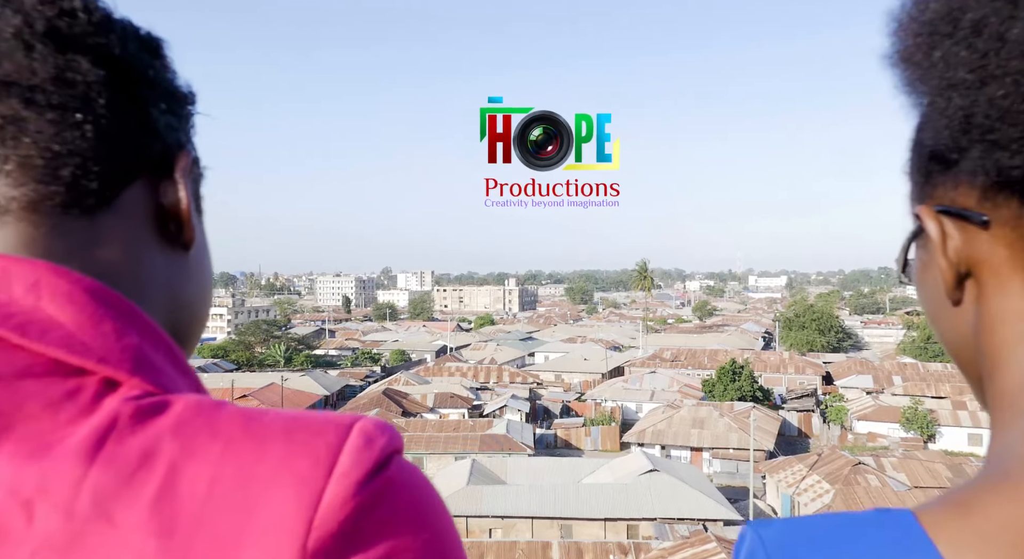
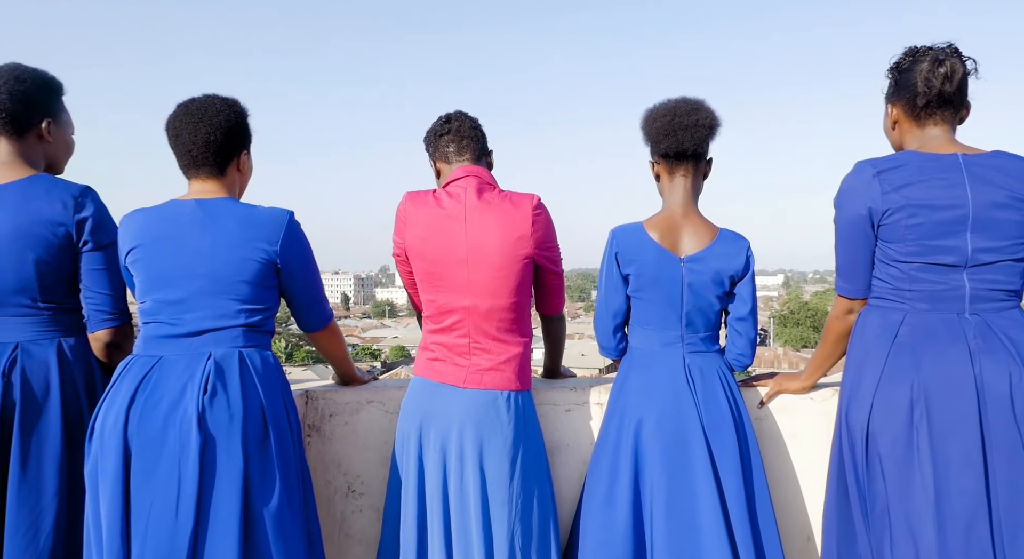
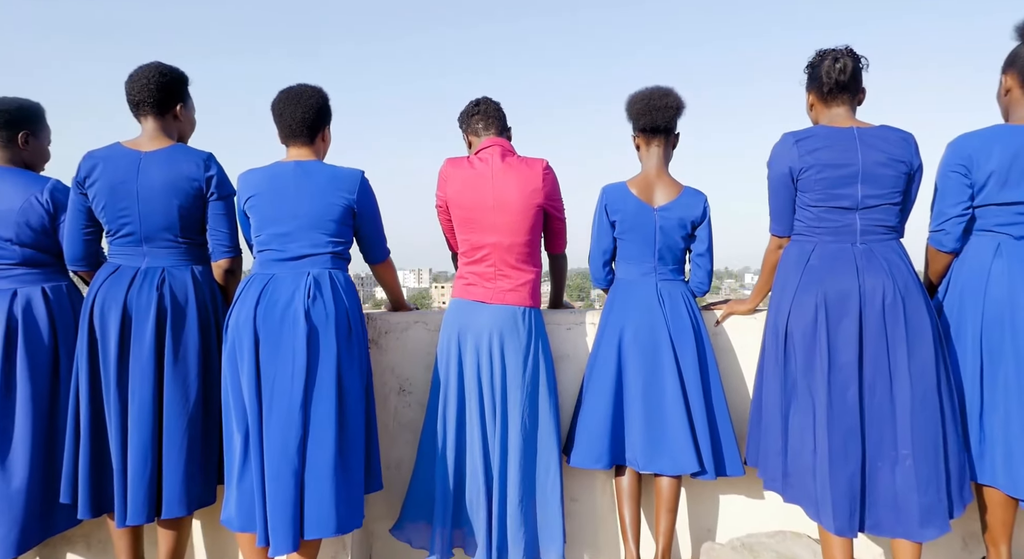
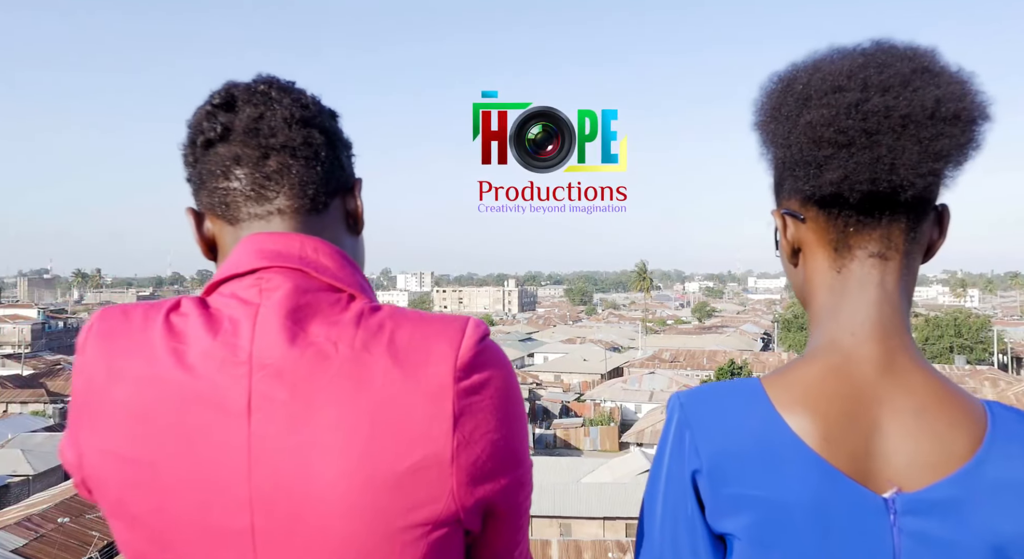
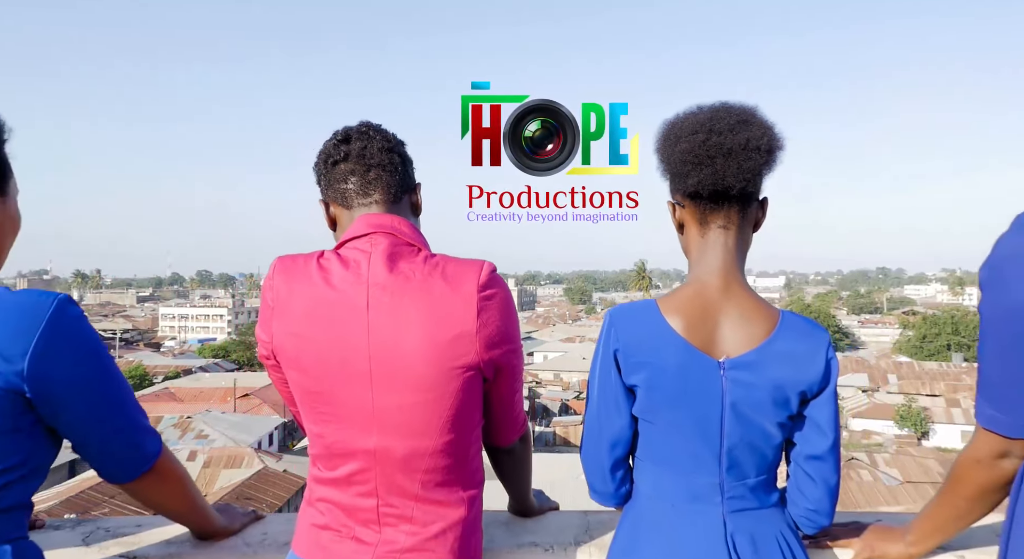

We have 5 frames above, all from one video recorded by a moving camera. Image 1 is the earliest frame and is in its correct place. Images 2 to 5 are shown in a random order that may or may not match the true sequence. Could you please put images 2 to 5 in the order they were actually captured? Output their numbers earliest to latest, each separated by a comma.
4, 5, 2, 3
